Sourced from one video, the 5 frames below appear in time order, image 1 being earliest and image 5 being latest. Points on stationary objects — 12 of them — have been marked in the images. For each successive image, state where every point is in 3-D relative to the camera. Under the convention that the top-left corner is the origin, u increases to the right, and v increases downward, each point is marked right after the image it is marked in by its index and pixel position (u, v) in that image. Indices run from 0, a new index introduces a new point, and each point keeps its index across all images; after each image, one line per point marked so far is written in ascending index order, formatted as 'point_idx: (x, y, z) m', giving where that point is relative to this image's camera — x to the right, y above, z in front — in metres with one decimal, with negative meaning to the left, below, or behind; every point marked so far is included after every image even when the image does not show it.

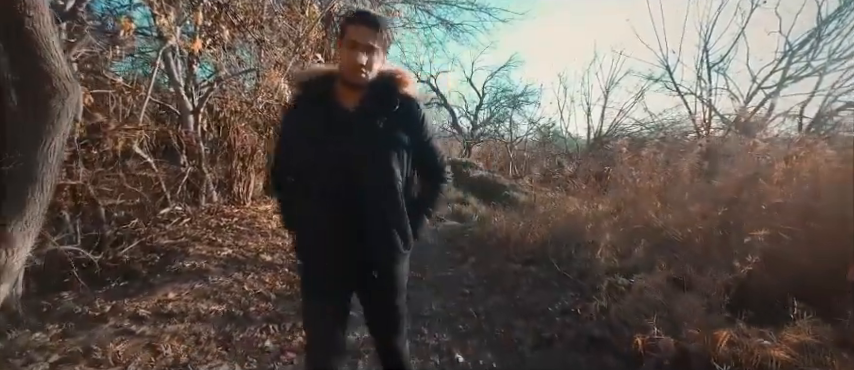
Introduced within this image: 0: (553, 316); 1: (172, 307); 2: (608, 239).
0: (+1.2, -1.3, +3.6) m
1: (-2.2, -1.0, +3.2) m
2: (+2.3, -0.6, +4.6) m
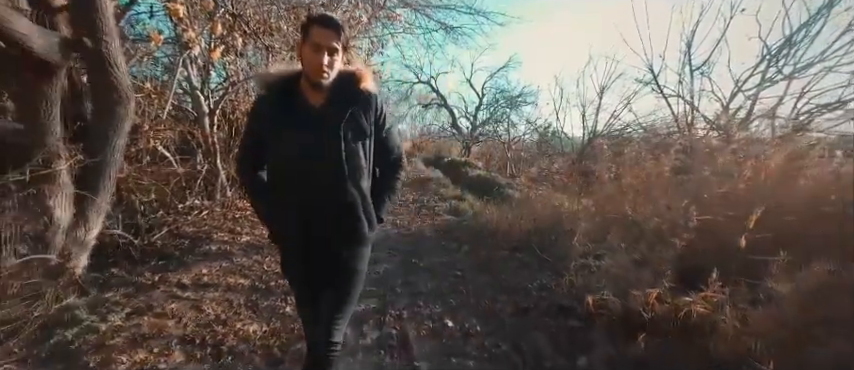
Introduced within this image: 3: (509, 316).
0: (+1.2, -1.2, +4.2) m
1: (-2.3, -1.0, +3.8) m
2: (+2.2, -0.6, +5.2) m
3: (+0.8, -1.3, +3.8) m
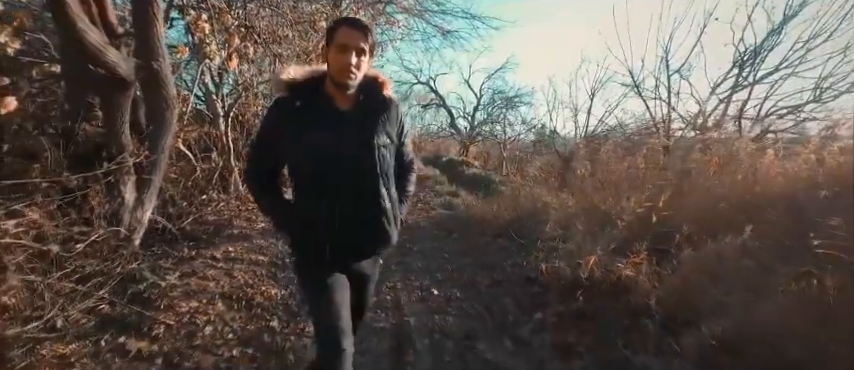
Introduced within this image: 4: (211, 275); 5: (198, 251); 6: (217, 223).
0: (+1.0, -1.1, +4.9) m
1: (-2.4, -0.9, +4.5) m
2: (+2.1, -0.5, +5.9) m
3: (+0.7, -1.2, +4.5) m
4: (-2.3, -0.9, +3.8) m
5: (-2.8, -0.8, +4.5) m
6: (-3.4, -0.6, +6.0) m
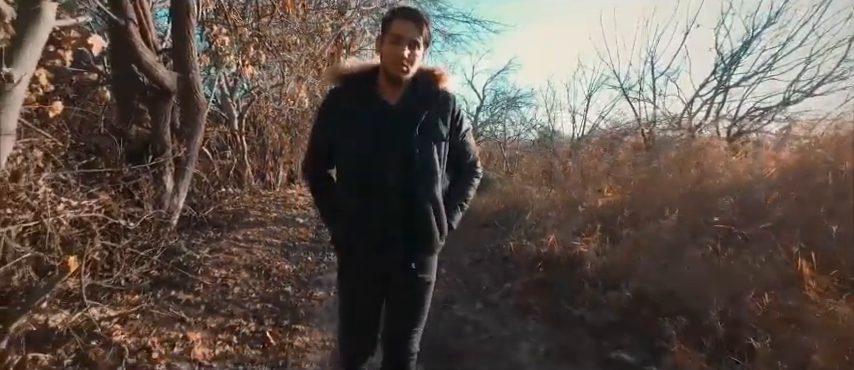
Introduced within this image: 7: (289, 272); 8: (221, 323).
0: (+0.9, -1.0, +5.6) m
1: (-2.5, -0.8, +5.3) m
2: (+2.0, -0.4, +6.6) m
3: (+0.6, -1.1, +5.2) m
4: (-2.4, -0.8, +4.6) m
5: (-2.9, -0.7, +5.2) m
6: (-3.5, -0.5, +6.7) m
7: (-1.6, -1.0, +4.4) m
8: (-1.7, -1.2, +3.1) m
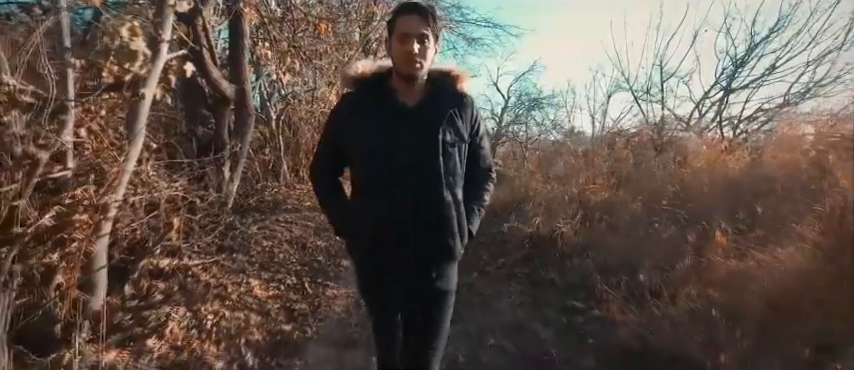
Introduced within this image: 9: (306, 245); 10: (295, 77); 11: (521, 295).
0: (+1.1, -0.9, +6.4) m
1: (-2.4, -0.6, +6.3) m
2: (+2.2, -0.3, +7.3) m
3: (+0.7, -1.0, +6.0) m
4: (-2.3, -0.7, +5.6) m
5: (-2.8, -0.5, +6.3) m
6: (-3.3, -0.4, +7.8) m
7: (-1.5, -0.9, +5.4) m
8: (-1.7, -1.0, +4.1) m
9: (-1.7, -0.9, +5.3) m
10: (-3.5, +2.9, +9.8) m
11: (+1.0, -1.2, +4.0) m
